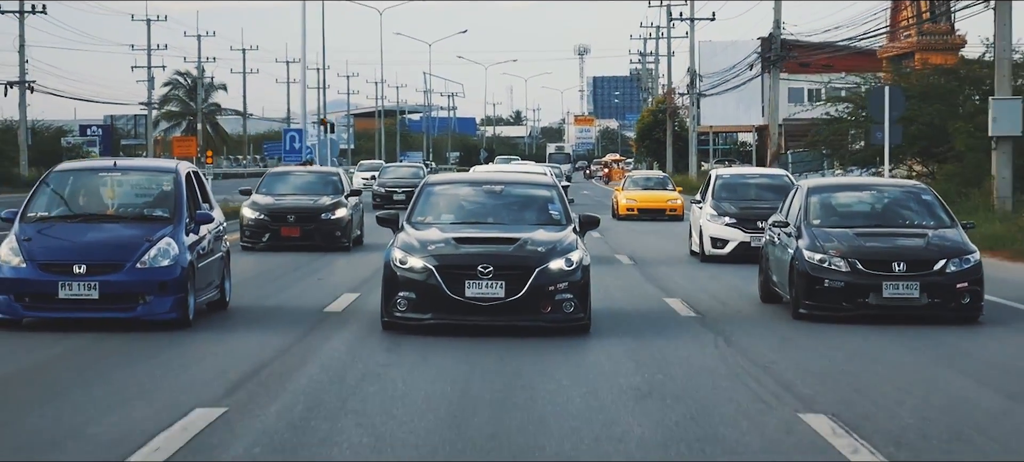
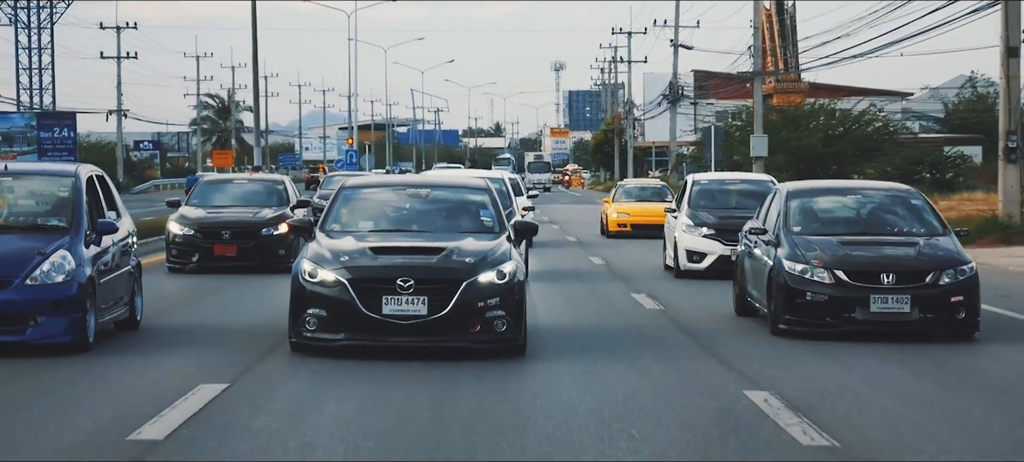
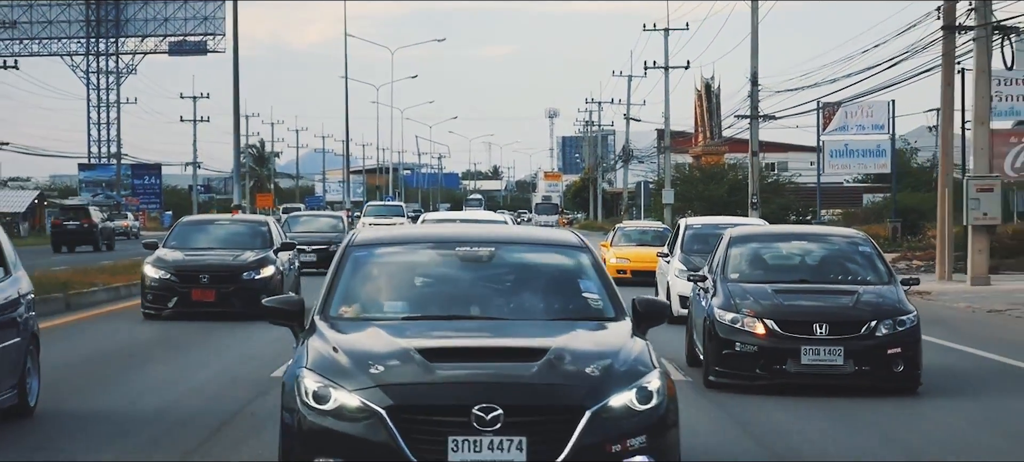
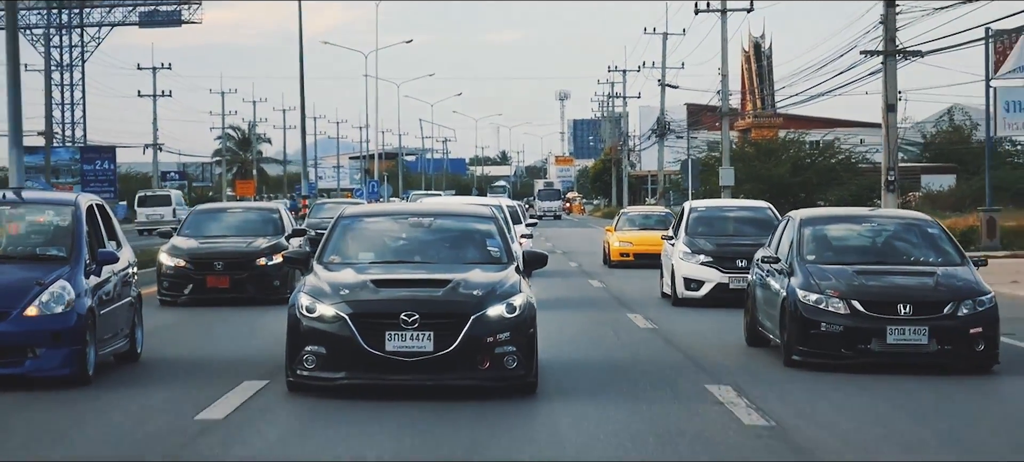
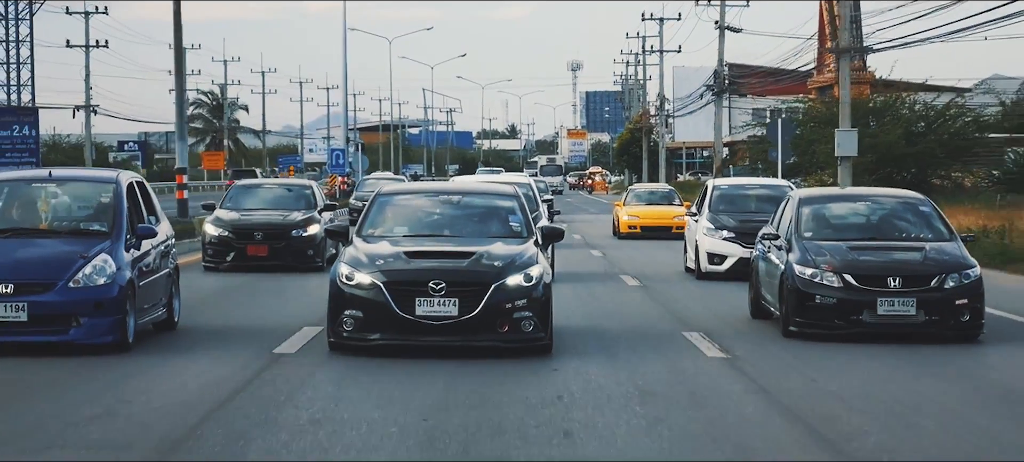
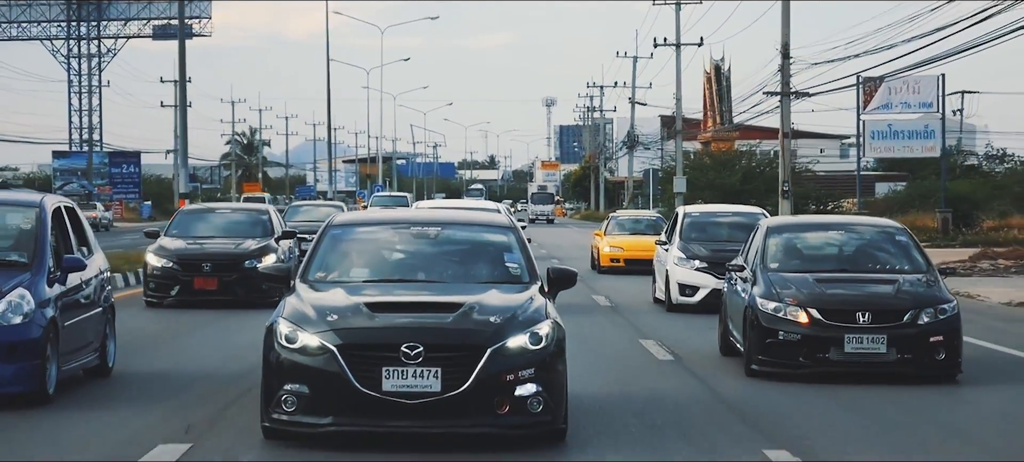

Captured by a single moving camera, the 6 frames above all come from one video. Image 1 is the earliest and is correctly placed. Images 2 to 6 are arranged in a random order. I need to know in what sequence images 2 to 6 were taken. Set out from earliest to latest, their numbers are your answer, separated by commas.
5, 2, 4, 6, 3
